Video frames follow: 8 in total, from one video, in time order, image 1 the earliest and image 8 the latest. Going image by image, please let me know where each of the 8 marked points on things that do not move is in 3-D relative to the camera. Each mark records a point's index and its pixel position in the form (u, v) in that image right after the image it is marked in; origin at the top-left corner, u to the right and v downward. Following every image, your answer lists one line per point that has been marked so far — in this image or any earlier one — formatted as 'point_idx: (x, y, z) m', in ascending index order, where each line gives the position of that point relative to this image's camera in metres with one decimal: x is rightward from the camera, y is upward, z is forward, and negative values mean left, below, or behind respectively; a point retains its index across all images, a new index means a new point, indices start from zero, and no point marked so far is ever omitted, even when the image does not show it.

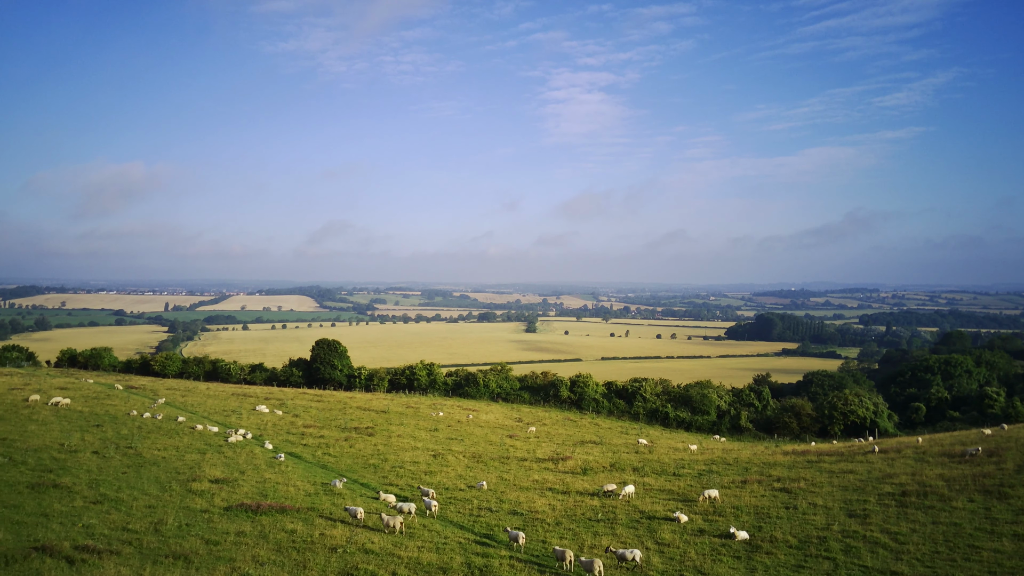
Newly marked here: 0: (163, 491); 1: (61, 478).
0: (-11.9, -6.9, +17.4) m
1: (-15.7, -6.6, +17.8) m
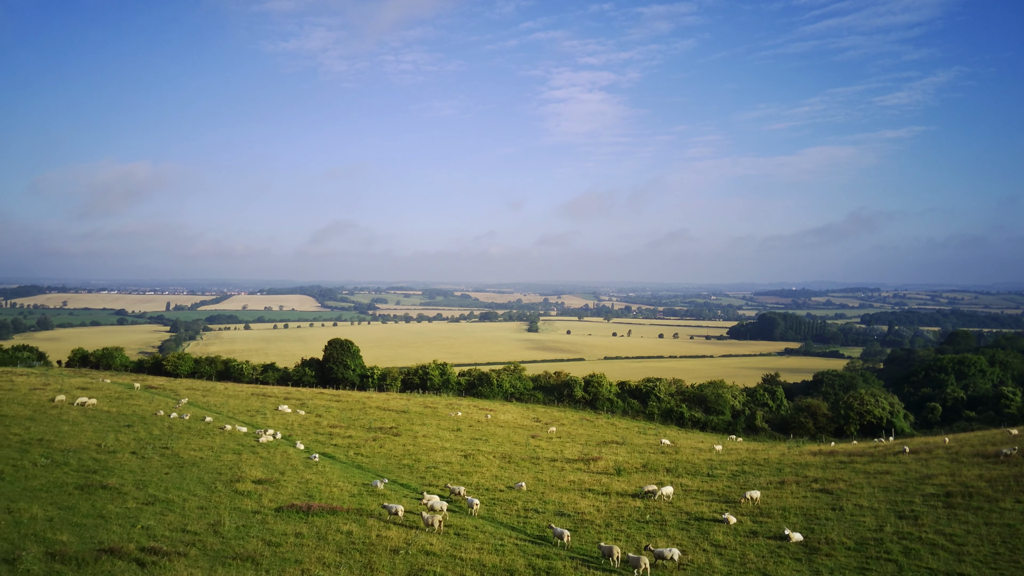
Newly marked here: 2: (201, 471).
0: (-10.3, -7.0, +17.4) m
1: (-14.1, -6.6, +17.8) m
2: (-12.2, -7.2, +19.9) m
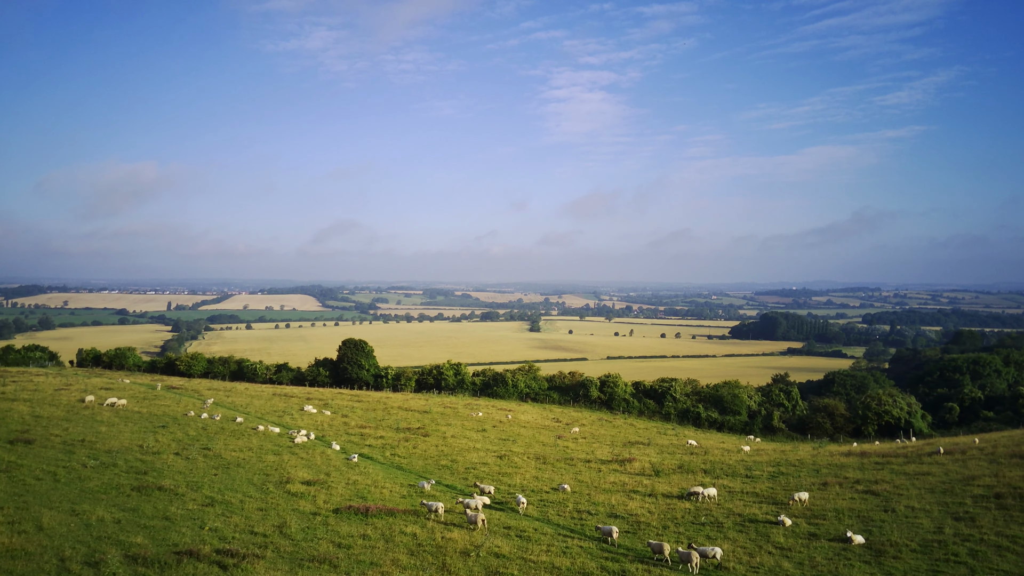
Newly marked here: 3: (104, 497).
0: (-8.5, -7.0, +17.3) m
1: (-12.2, -6.7, +17.7) m
2: (-10.3, -7.2, +19.9) m
3: (-12.4, -6.4, +15.4) m
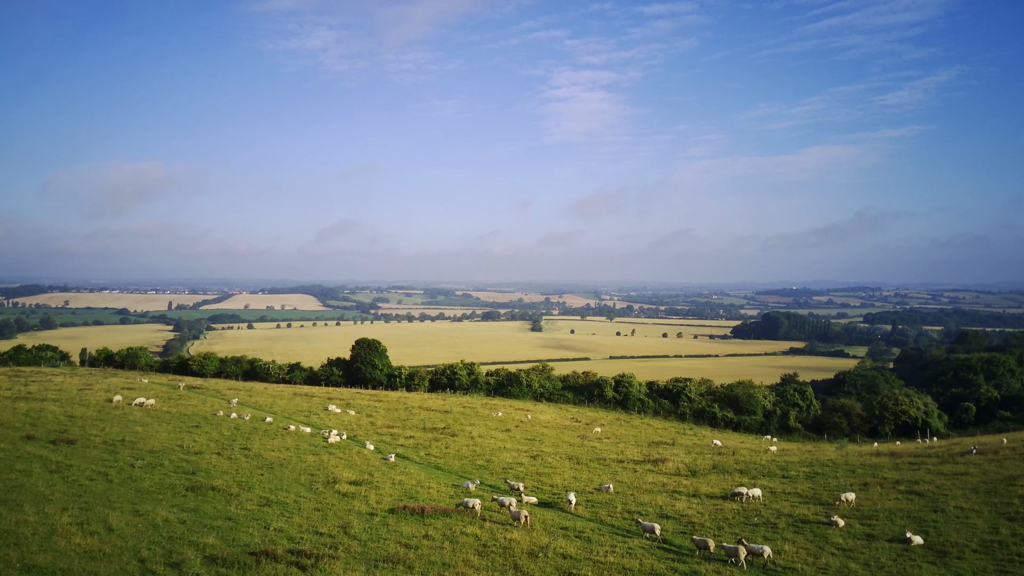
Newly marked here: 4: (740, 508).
0: (-6.7, -7.0, +17.3) m
1: (-10.5, -6.7, +17.7) m
2: (-8.6, -7.2, +19.9) m
3: (-10.6, -6.4, +15.4) m
4: (+8.5, -8.2, +18.8) m
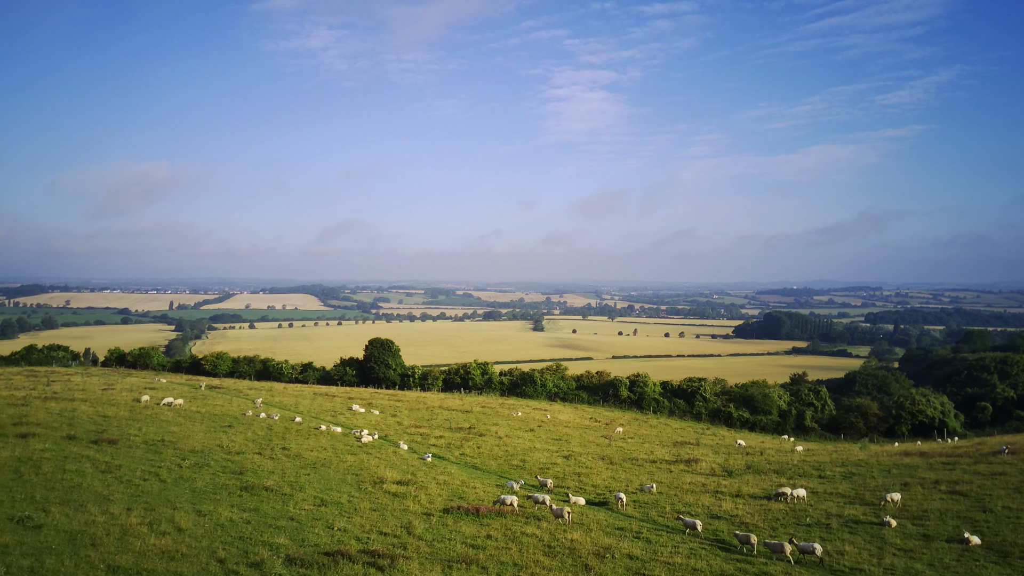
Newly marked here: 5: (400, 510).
0: (-5.0, -7.0, +17.3) m
1: (-8.8, -6.7, +17.7) m
2: (-6.8, -7.2, +19.8) m
3: (-8.9, -6.3, +15.4) m
4: (+10.2, -8.1, +18.8) m
5: (-3.5, -6.9, +15.6) m
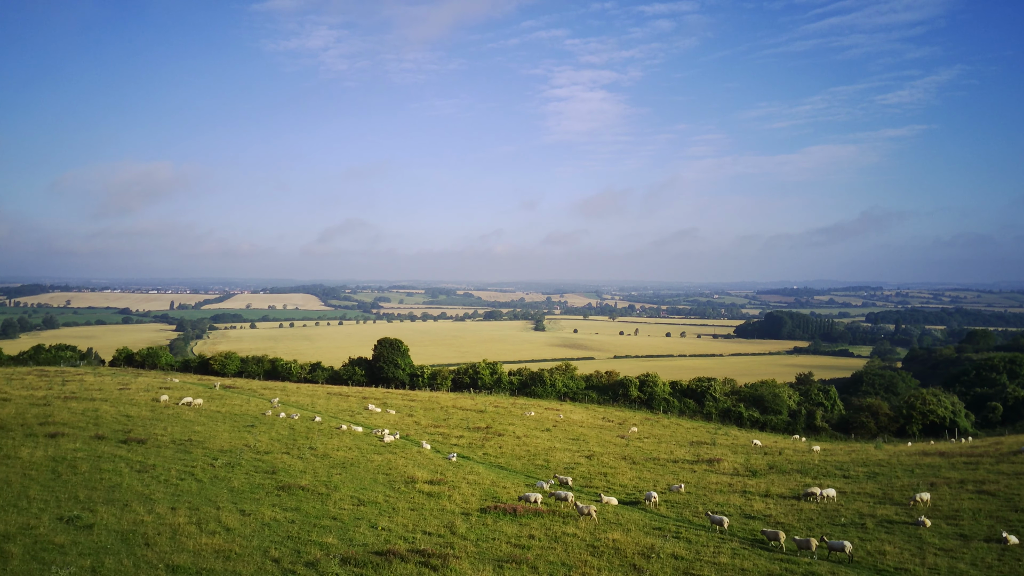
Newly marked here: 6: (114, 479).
0: (-3.8, -7.0, +17.3) m
1: (-7.6, -6.6, +17.7) m
2: (-5.7, -7.2, +19.9) m
3: (-7.8, -6.3, +15.4) m
4: (+11.4, -8.1, +18.8) m
5: (-2.3, -6.9, +15.7) m
6: (-12.3, -5.9, +15.7) m
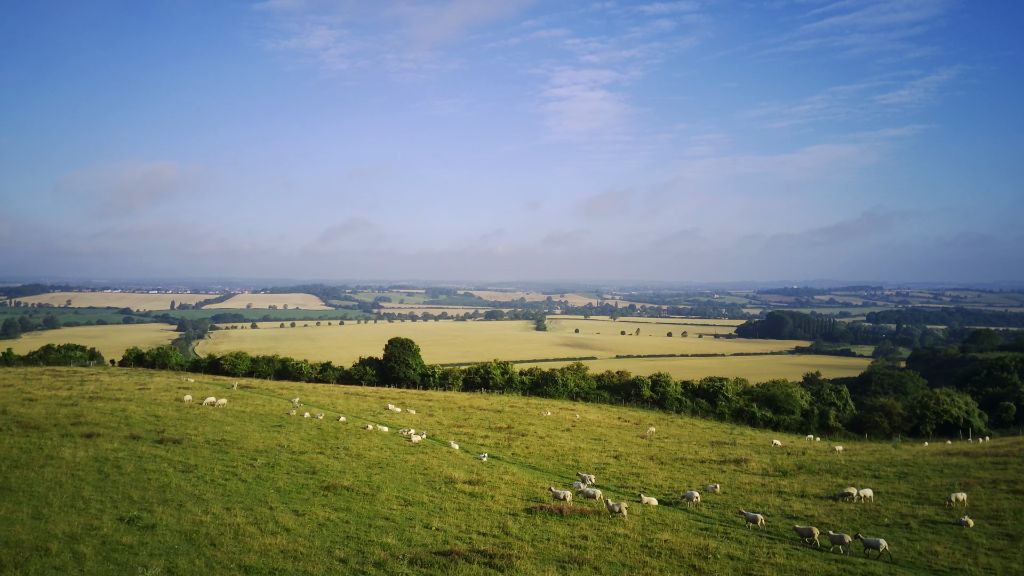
0: (-2.4, -7.0, +17.3) m
1: (-6.1, -6.7, +17.7) m
2: (-4.2, -7.2, +19.9) m
3: (-6.3, -6.4, +15.4) m
4: (+12.8, -8.1, +18.8) m
5: (-0.8, -6.9, +15.7) m
6: (-10.9, -5.9, +15.7) m
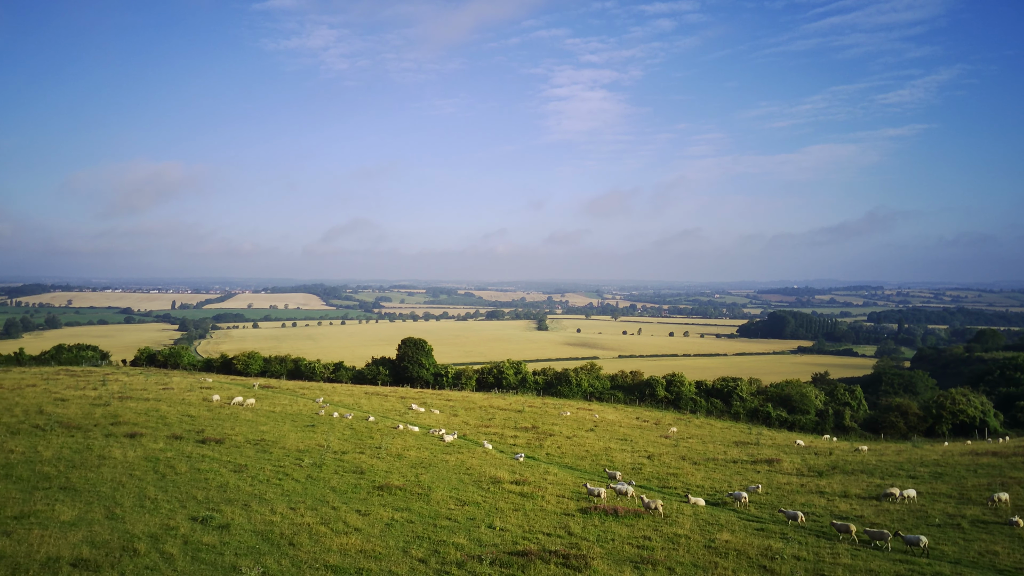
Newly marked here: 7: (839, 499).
0: (-0.7, -7.0, +17.3) m
1: (-4.4, -6.7, +17.7) m
2: (-2.5, -7.2, +19.9) m
3: (-4.6, -6.4, +15.4) m
4: (+14.5, -8.2, +18.9) m
5: (+0.9, -6.9, +15.7) m
6: (-9.2, -6.0, +15.8) m
7: (+12.7, -8.3, +20.0) m
